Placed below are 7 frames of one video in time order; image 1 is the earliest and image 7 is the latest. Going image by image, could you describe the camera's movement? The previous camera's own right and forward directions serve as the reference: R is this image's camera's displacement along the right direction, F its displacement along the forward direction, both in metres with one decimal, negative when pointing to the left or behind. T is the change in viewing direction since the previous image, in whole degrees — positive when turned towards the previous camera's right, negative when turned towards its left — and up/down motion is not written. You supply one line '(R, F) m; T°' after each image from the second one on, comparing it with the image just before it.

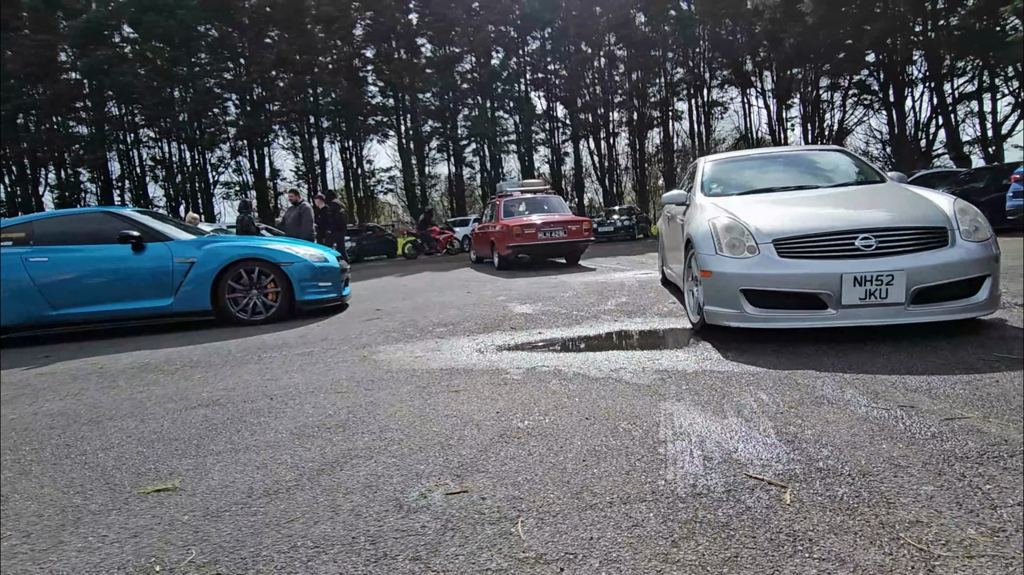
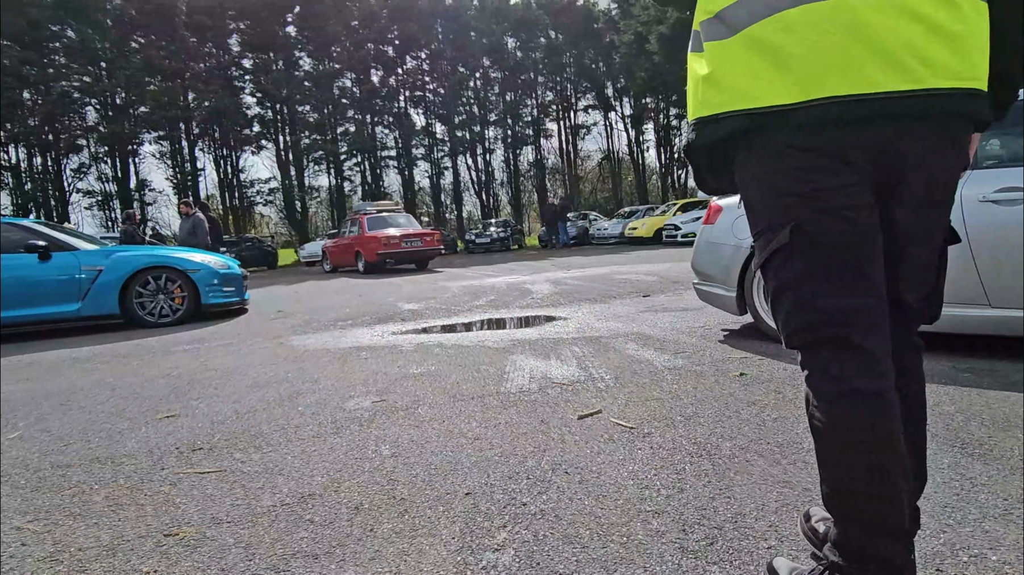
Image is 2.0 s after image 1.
(-0.1, -1.4) m; +11°
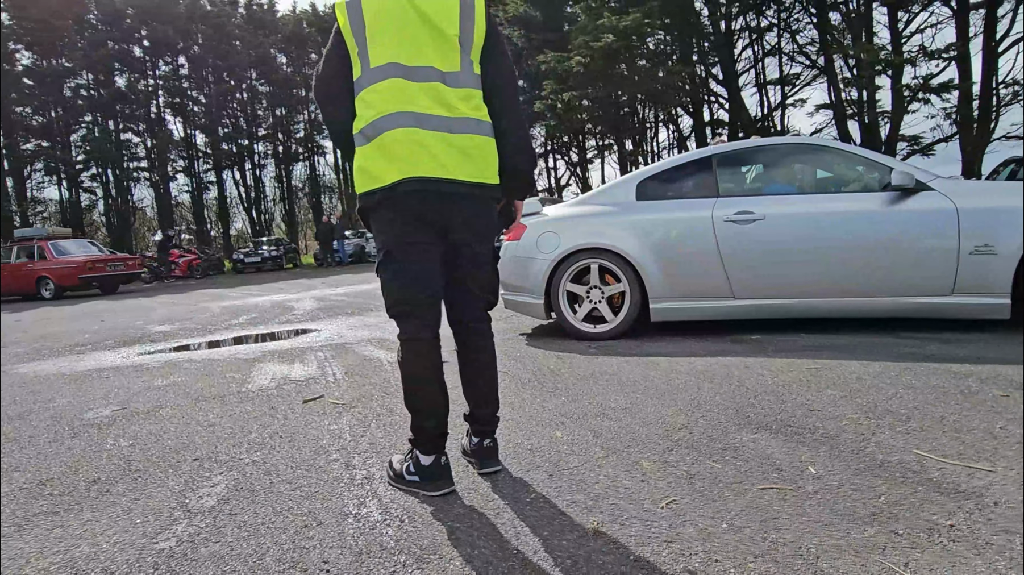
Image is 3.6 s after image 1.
(+0.3, -0.9) m; +20°
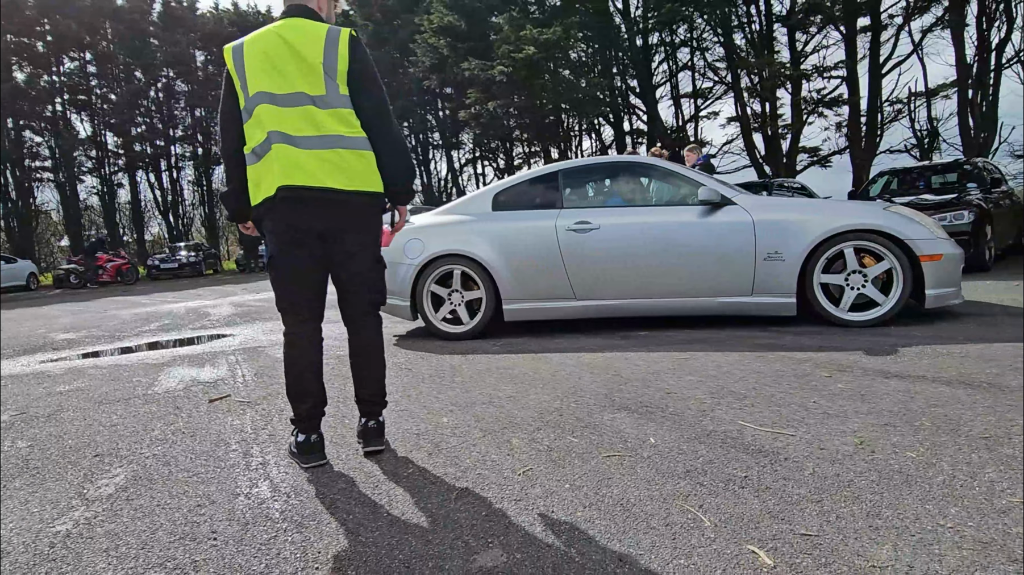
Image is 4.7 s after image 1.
(+0.2, -0.3) m; +6°
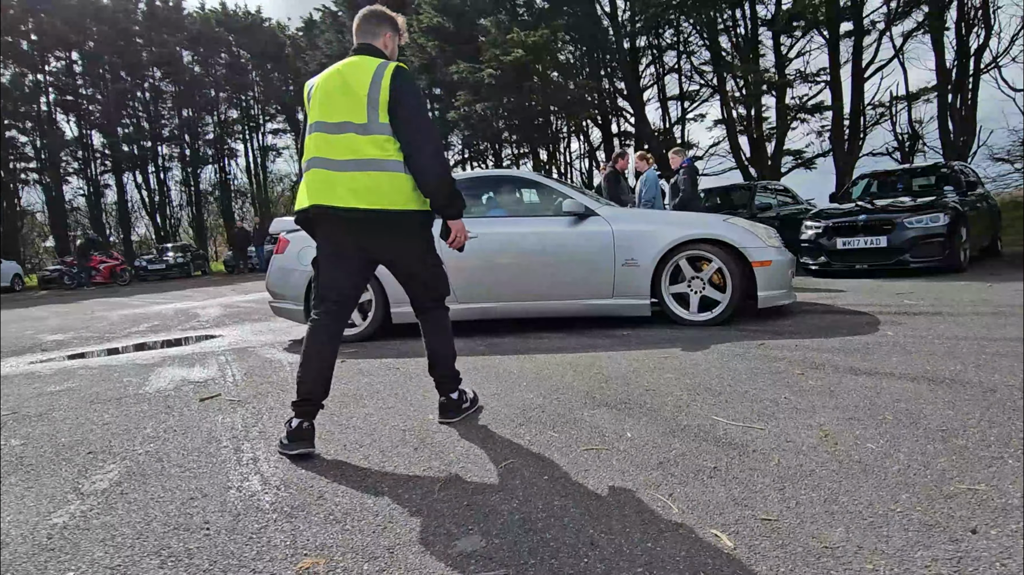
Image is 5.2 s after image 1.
(0.0, -0.1) m; +1°
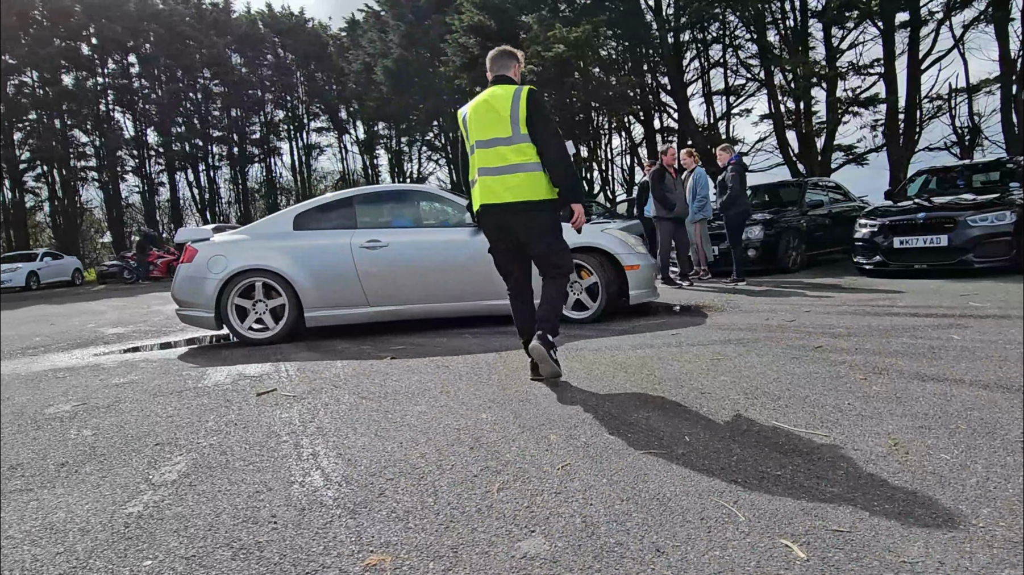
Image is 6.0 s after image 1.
(-0.1, 0.0) m; -3°
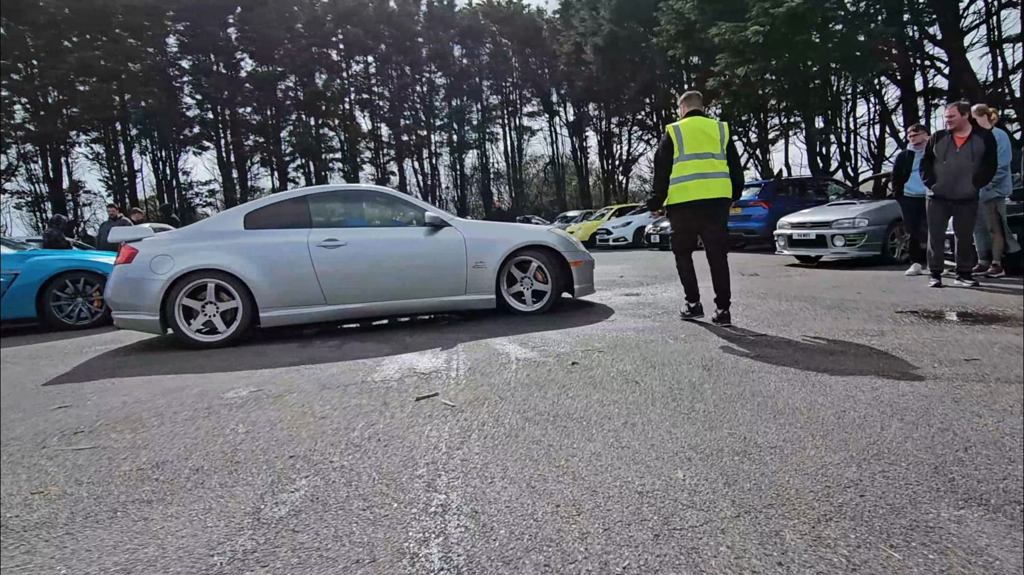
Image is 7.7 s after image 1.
(0.0, +0.8) m; -19°
